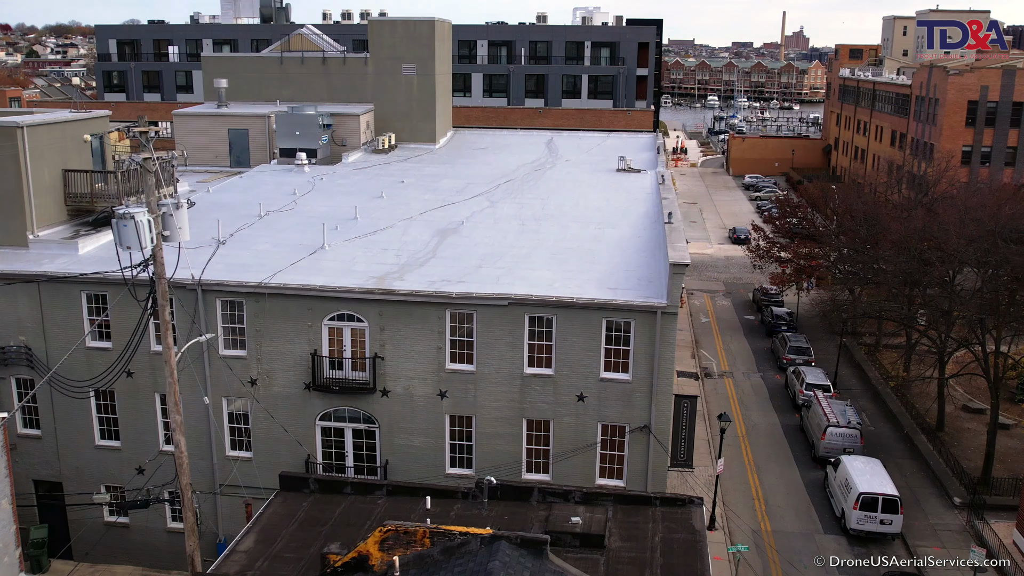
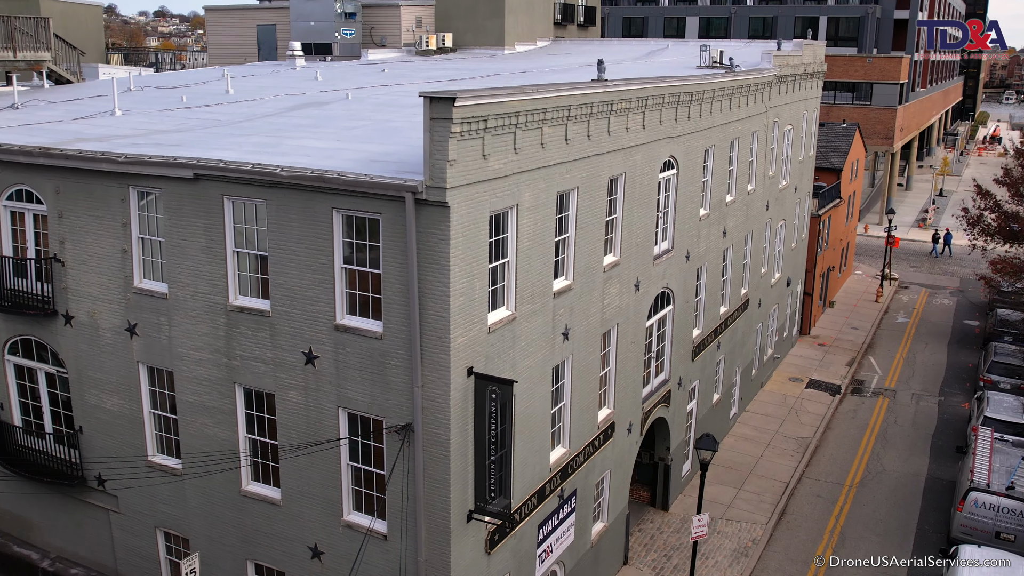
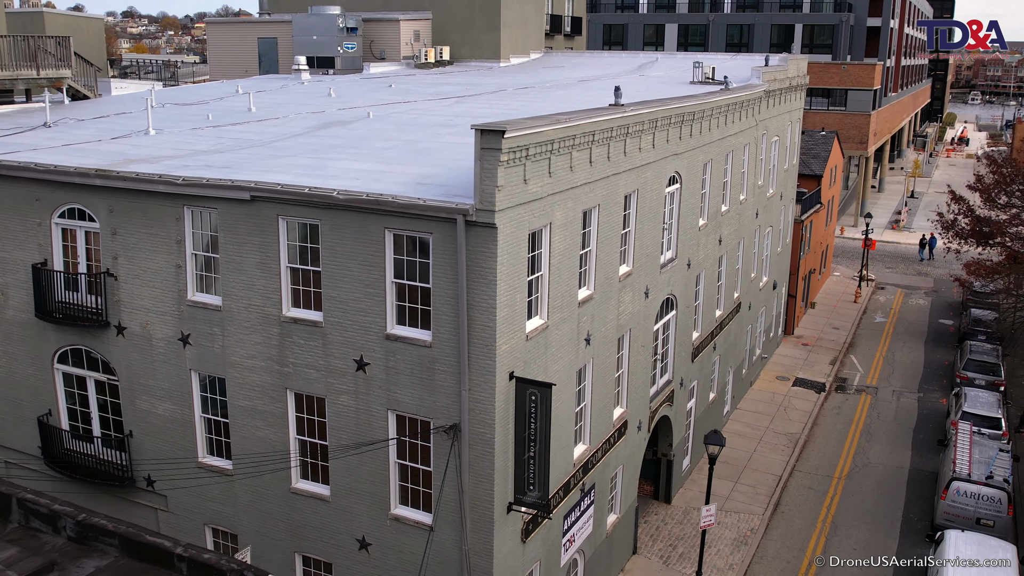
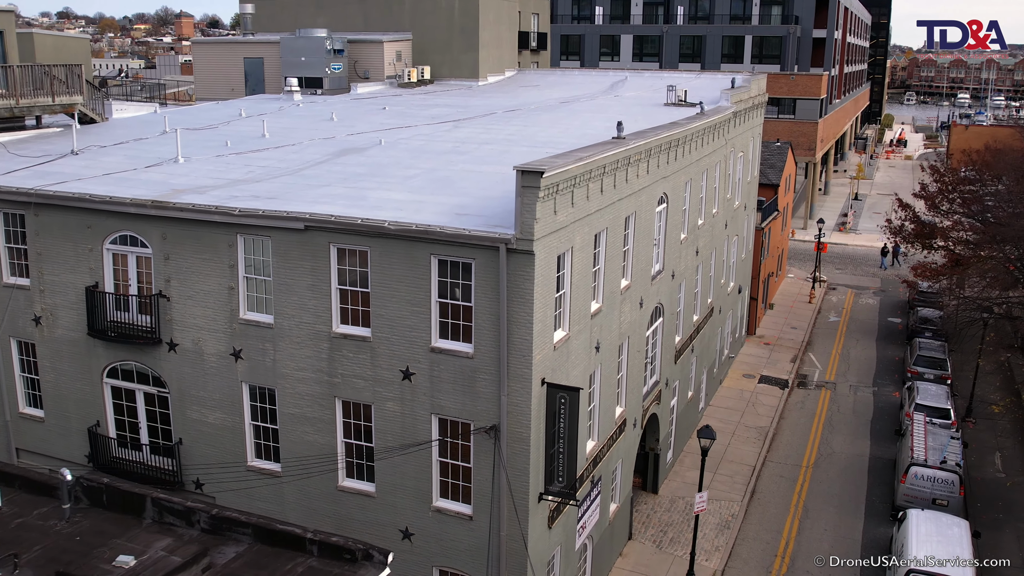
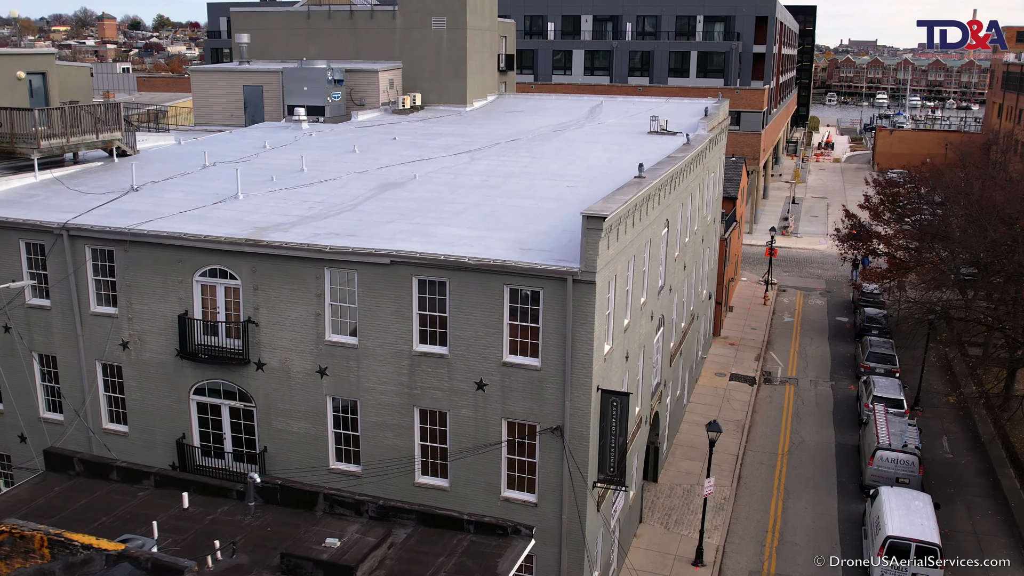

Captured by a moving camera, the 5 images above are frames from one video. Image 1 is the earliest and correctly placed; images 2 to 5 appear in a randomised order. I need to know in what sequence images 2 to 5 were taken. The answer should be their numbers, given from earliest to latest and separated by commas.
5, 4, 3, 2
